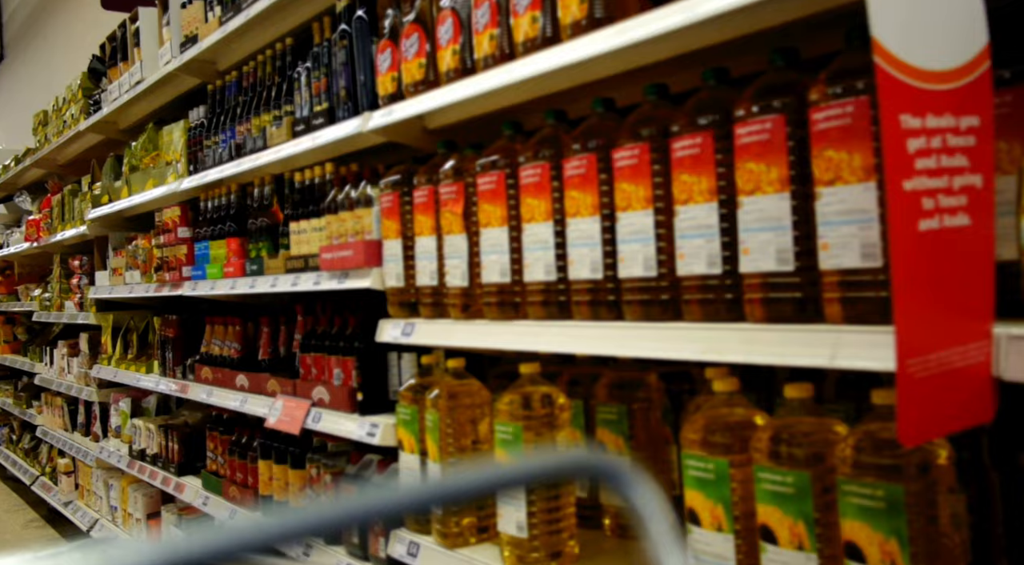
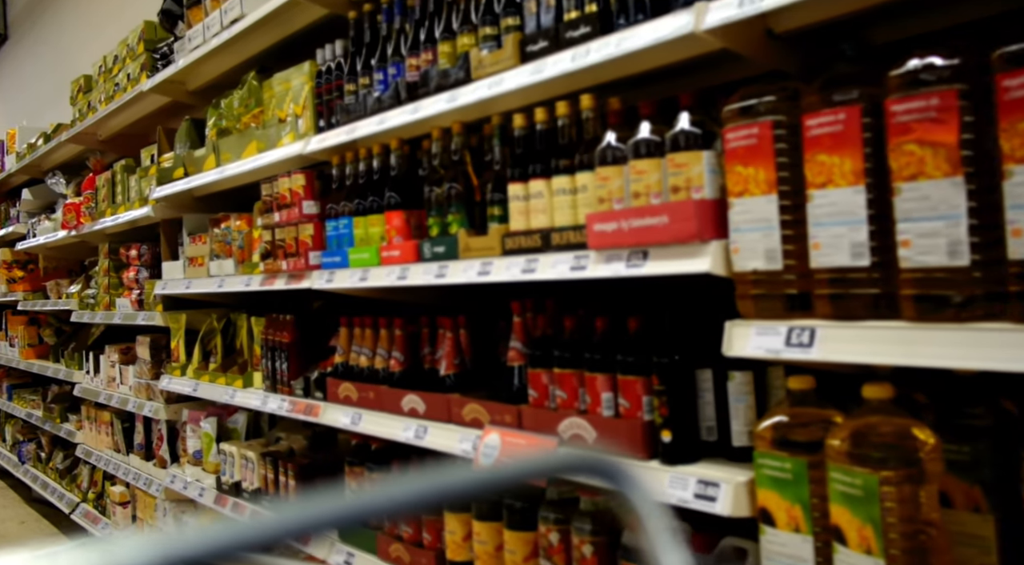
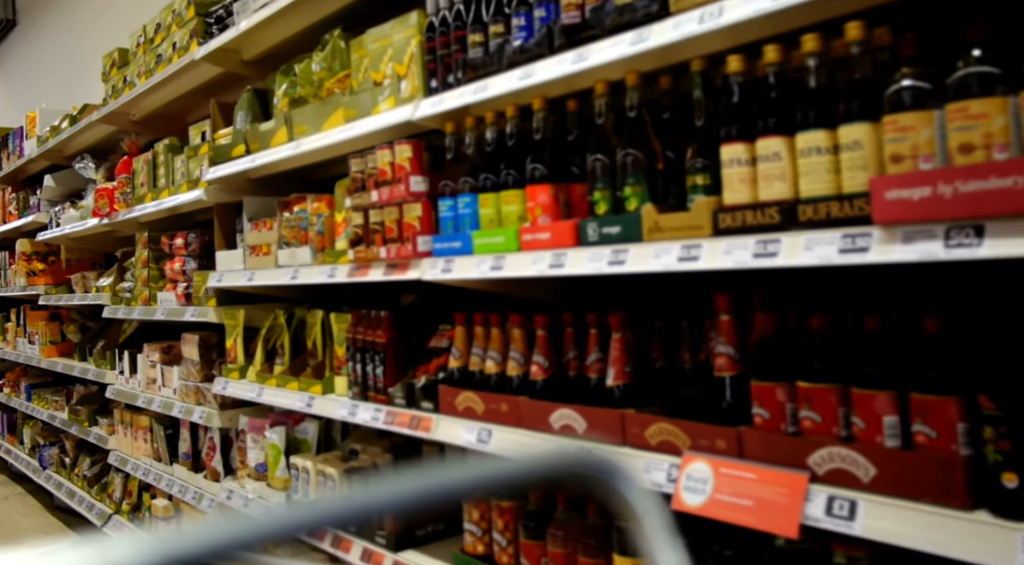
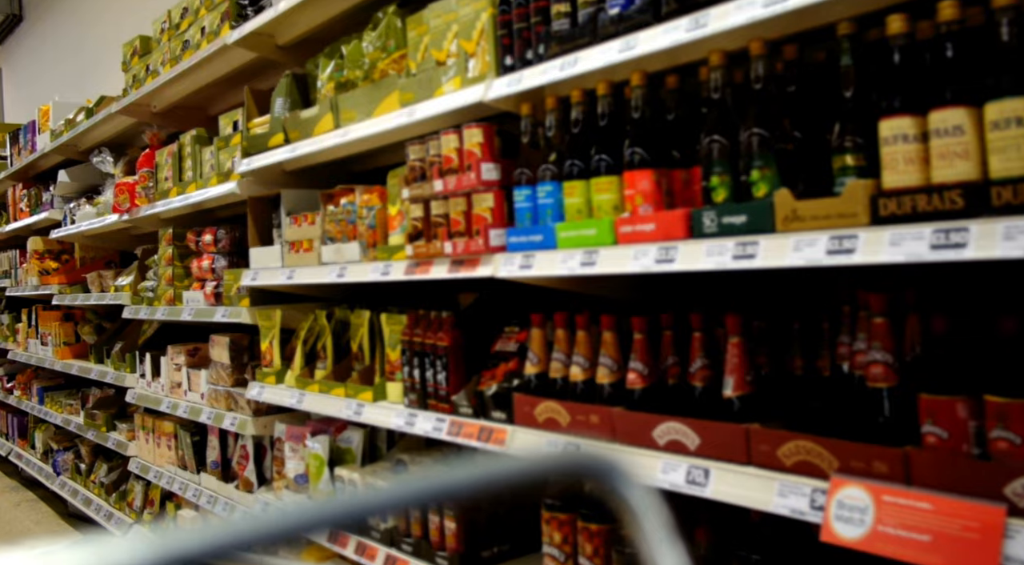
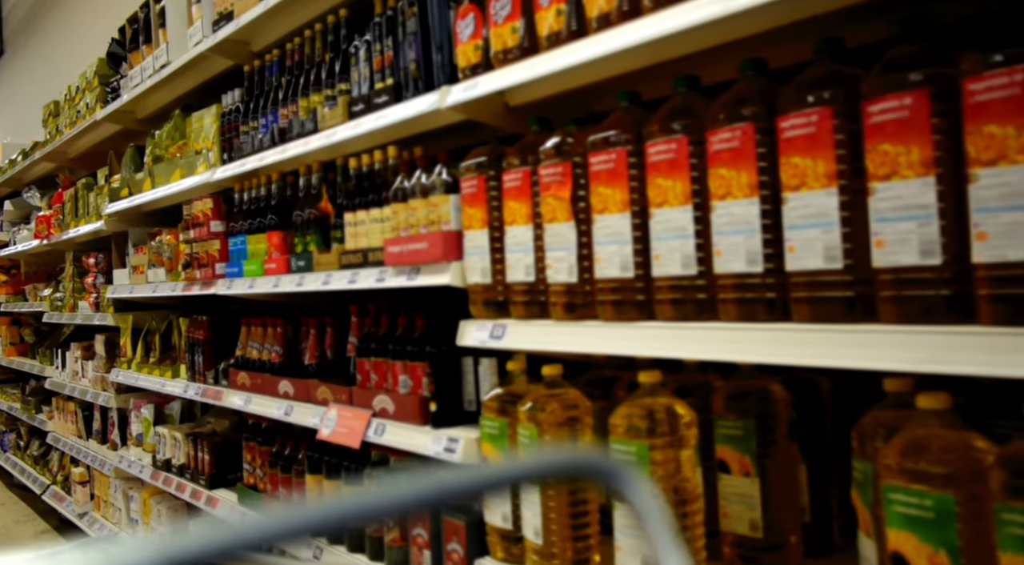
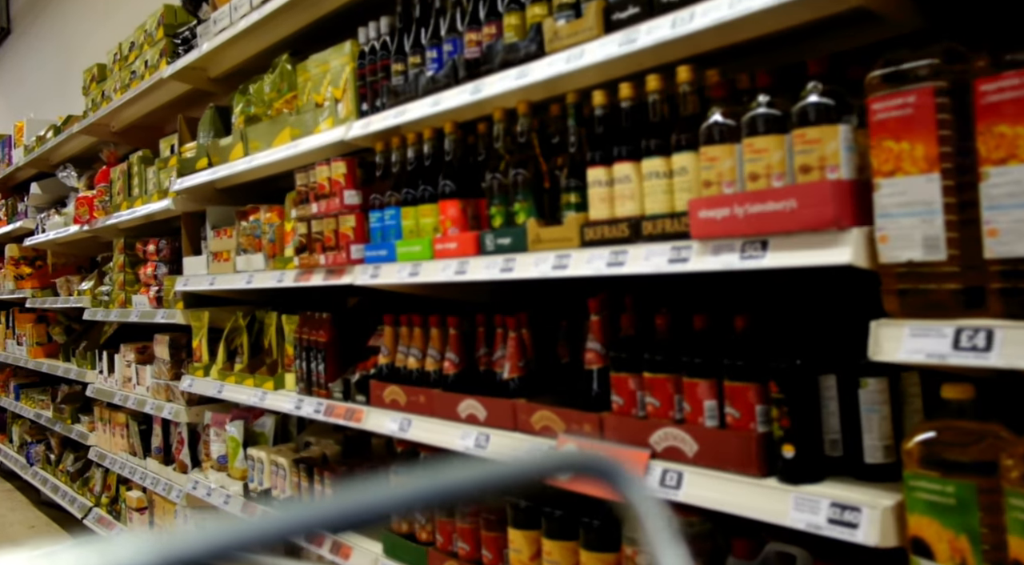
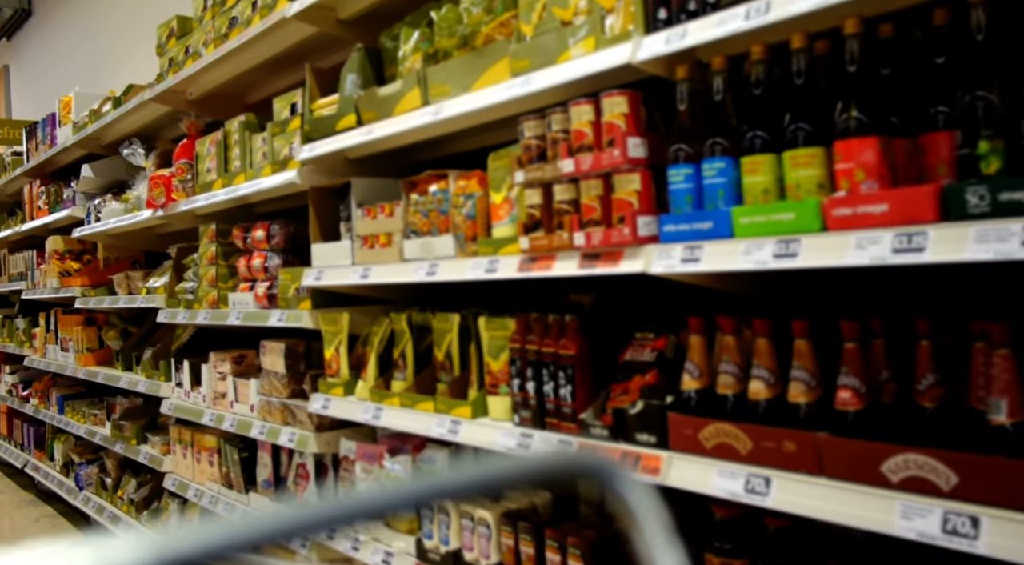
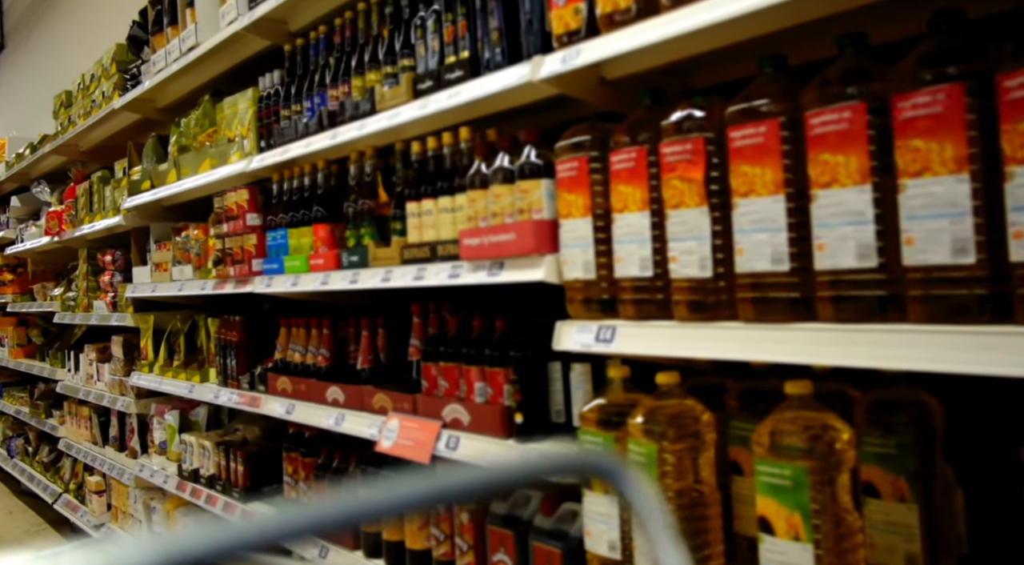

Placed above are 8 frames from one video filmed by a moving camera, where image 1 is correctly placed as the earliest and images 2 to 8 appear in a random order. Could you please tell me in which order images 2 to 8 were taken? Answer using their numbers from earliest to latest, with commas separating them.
5, 8, 2, 6, 3, 4, 7
